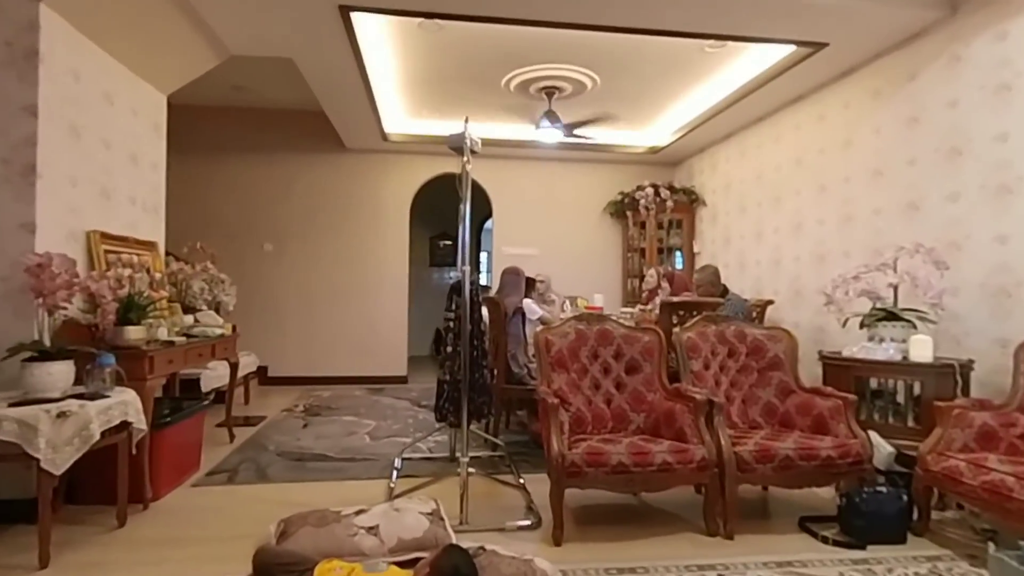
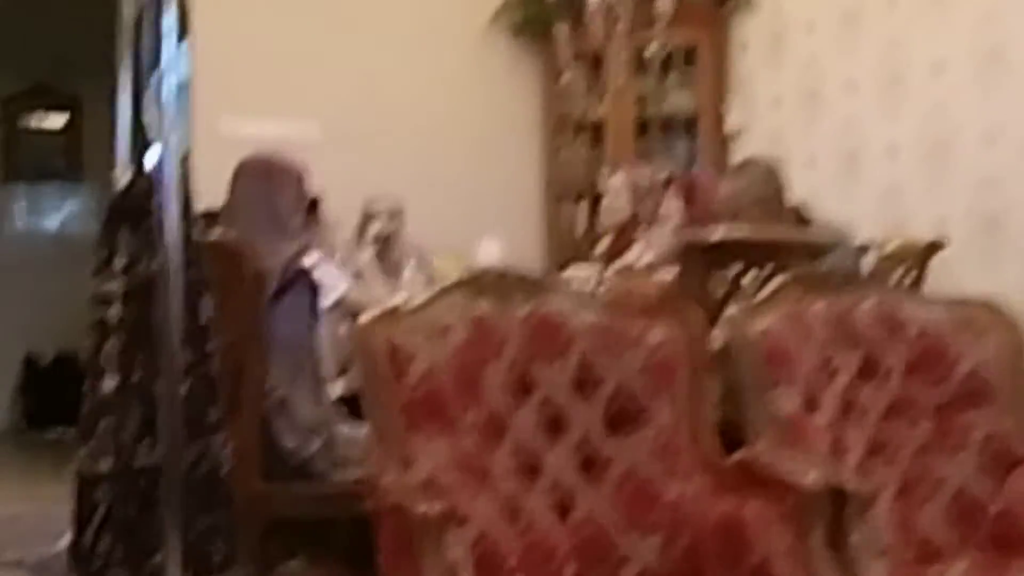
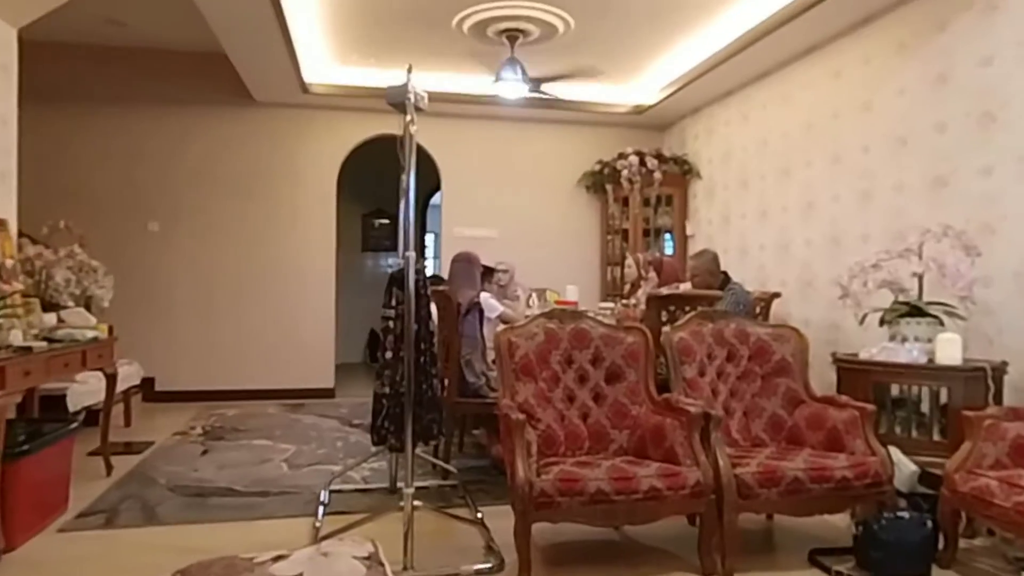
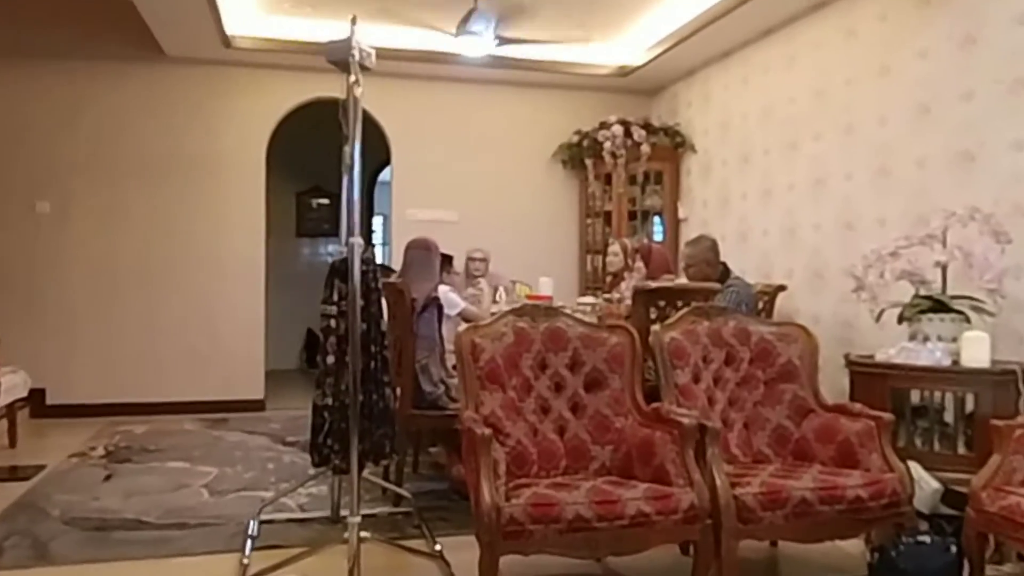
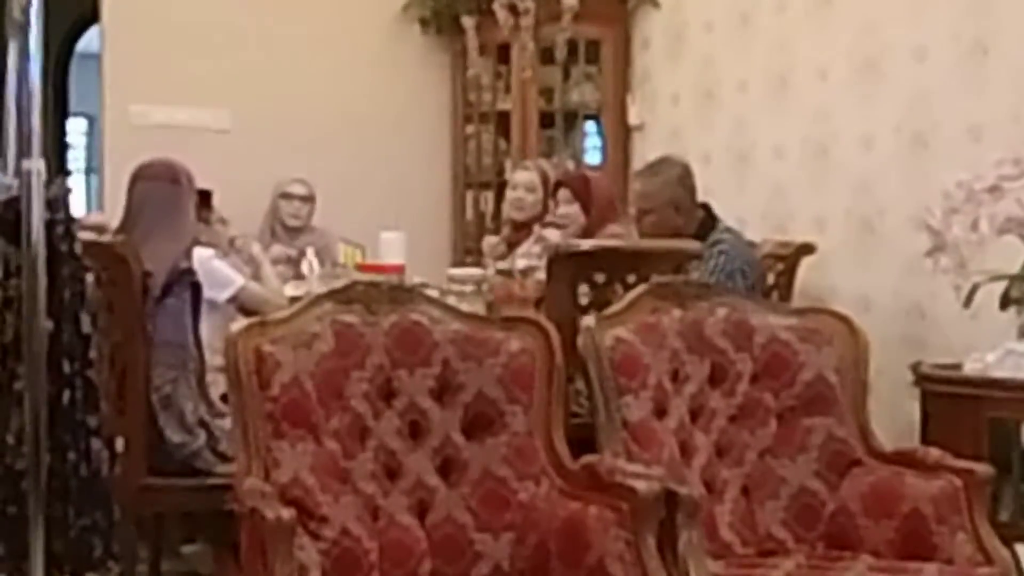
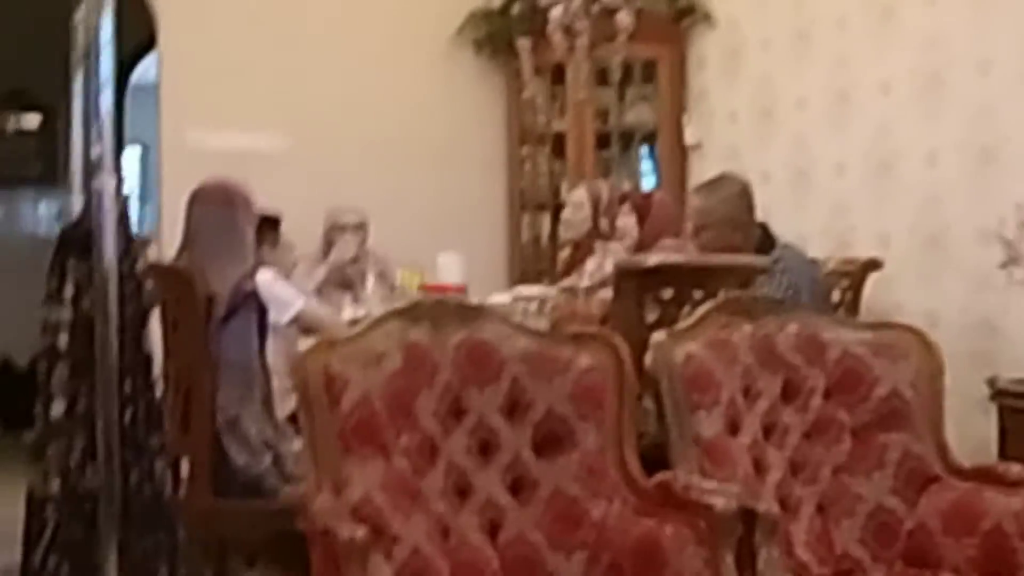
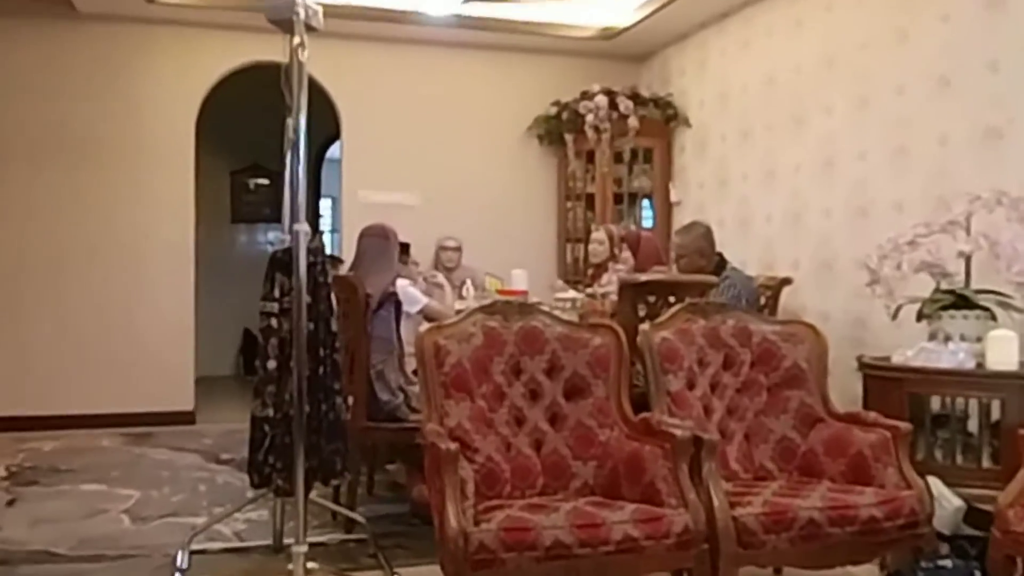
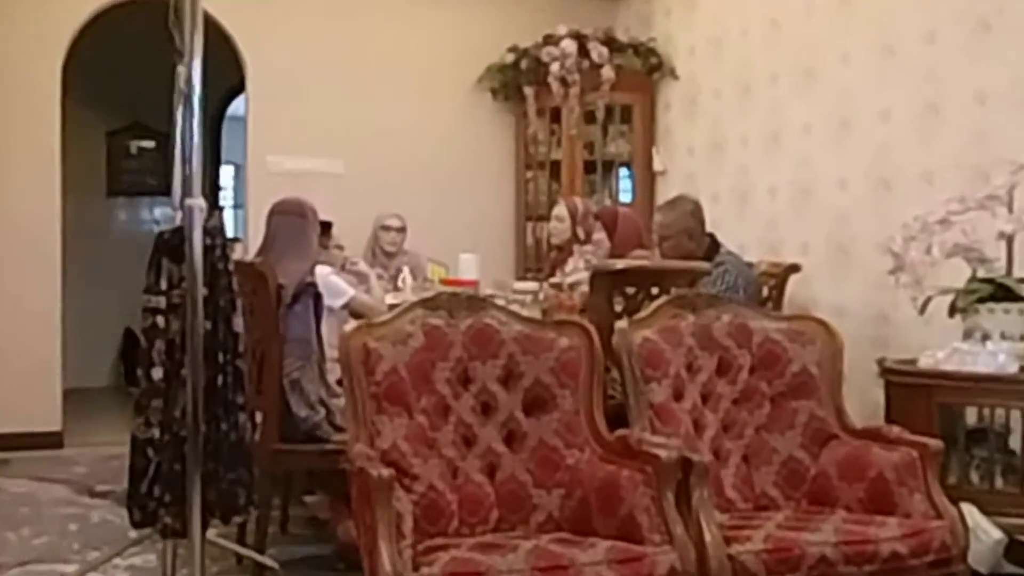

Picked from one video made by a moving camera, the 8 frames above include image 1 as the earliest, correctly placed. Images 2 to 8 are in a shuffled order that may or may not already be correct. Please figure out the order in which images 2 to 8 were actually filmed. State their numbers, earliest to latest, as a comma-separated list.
3, 4, 7, 8, 5, 6, 2
